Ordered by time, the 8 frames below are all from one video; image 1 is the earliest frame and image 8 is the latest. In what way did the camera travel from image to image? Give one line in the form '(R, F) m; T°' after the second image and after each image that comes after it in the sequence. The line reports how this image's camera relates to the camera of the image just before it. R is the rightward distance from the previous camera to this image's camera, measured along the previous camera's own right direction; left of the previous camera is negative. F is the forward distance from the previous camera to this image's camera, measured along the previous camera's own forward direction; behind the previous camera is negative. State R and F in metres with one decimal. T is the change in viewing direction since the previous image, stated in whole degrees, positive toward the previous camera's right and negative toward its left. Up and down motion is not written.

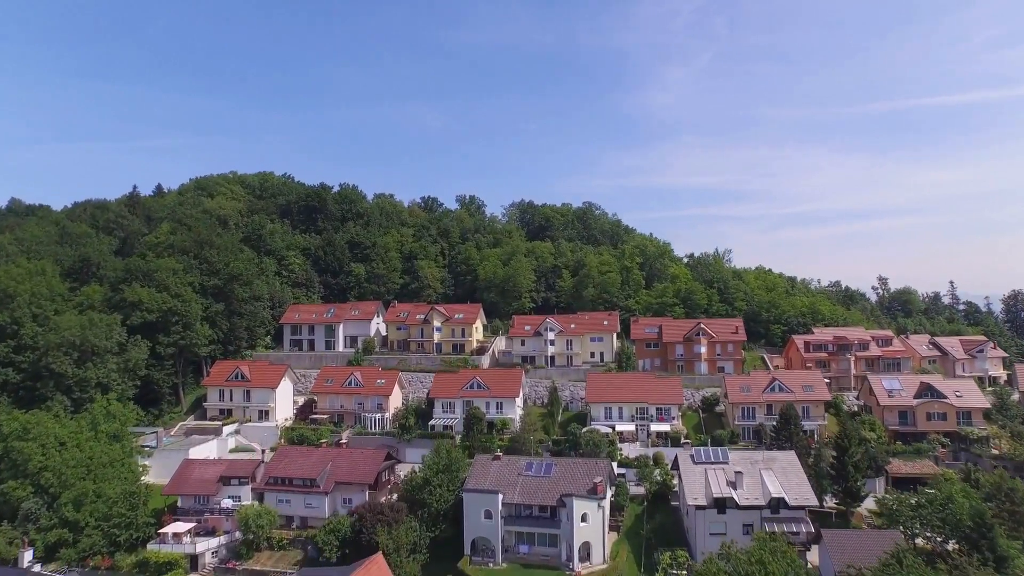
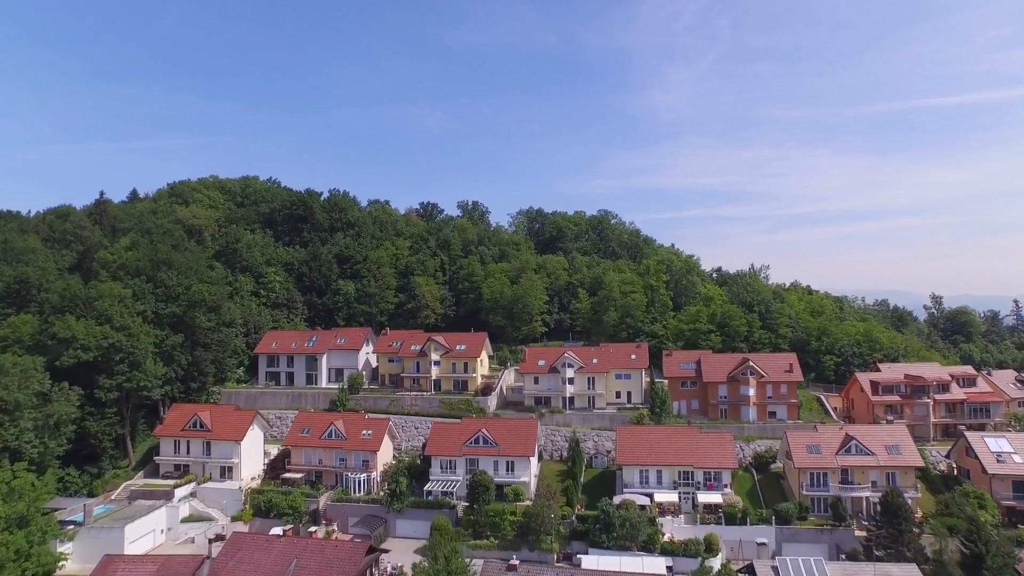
(-0.8, +8.2) m; 0°
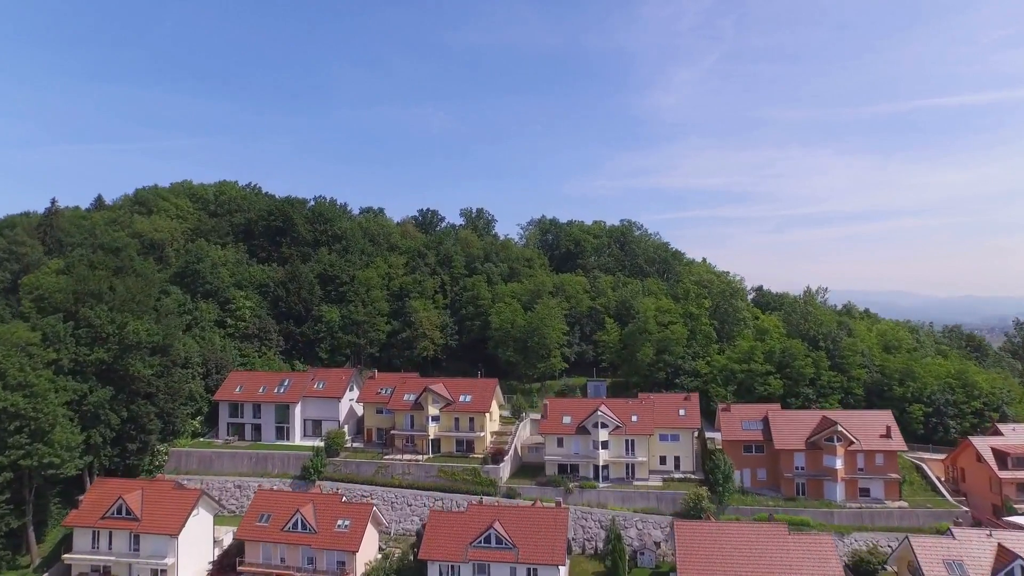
(-1.0, +9.6) m; 0°
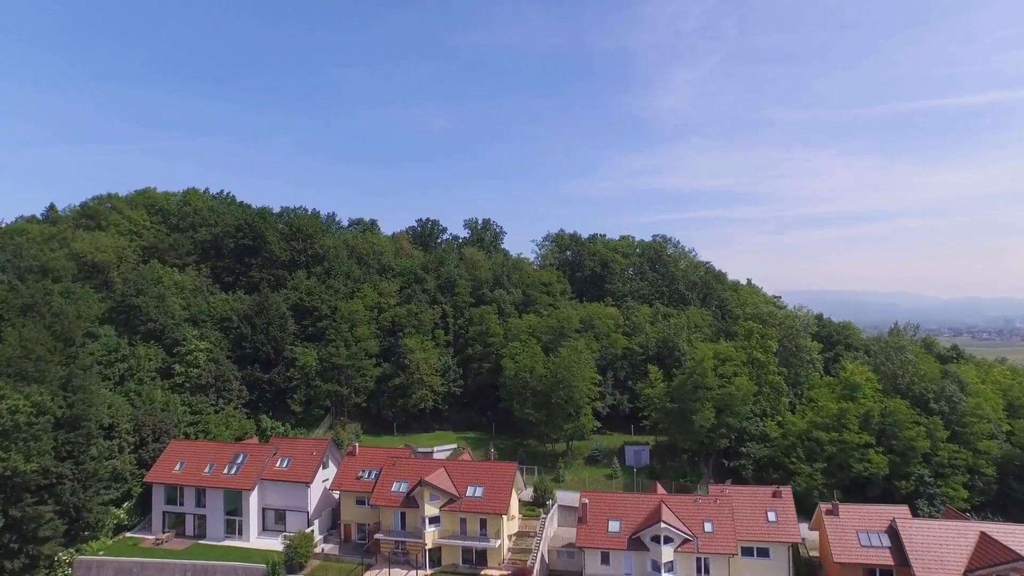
(-1.2, +10.3) m; 0°
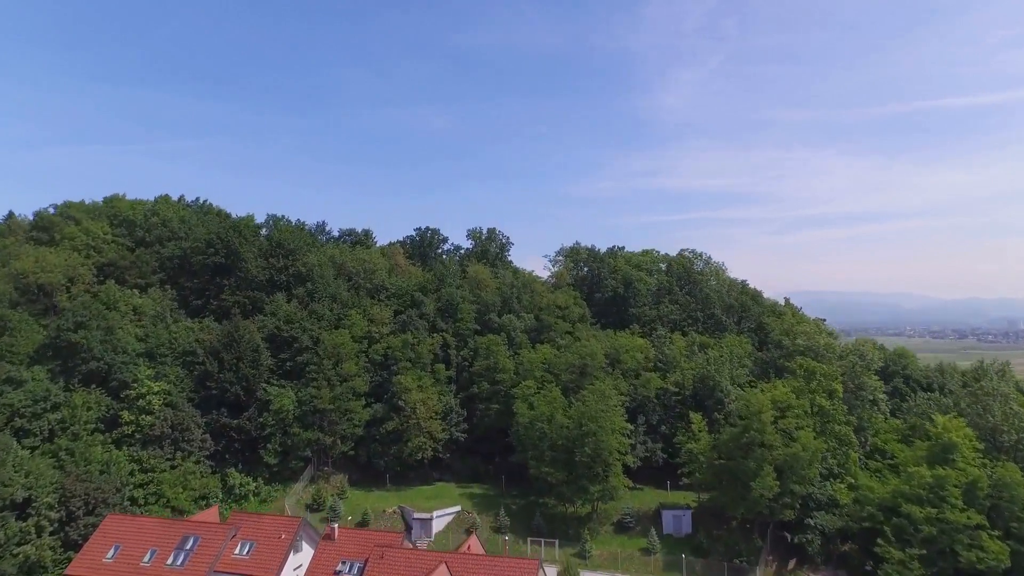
(-0.8, +6.8) m; 0°
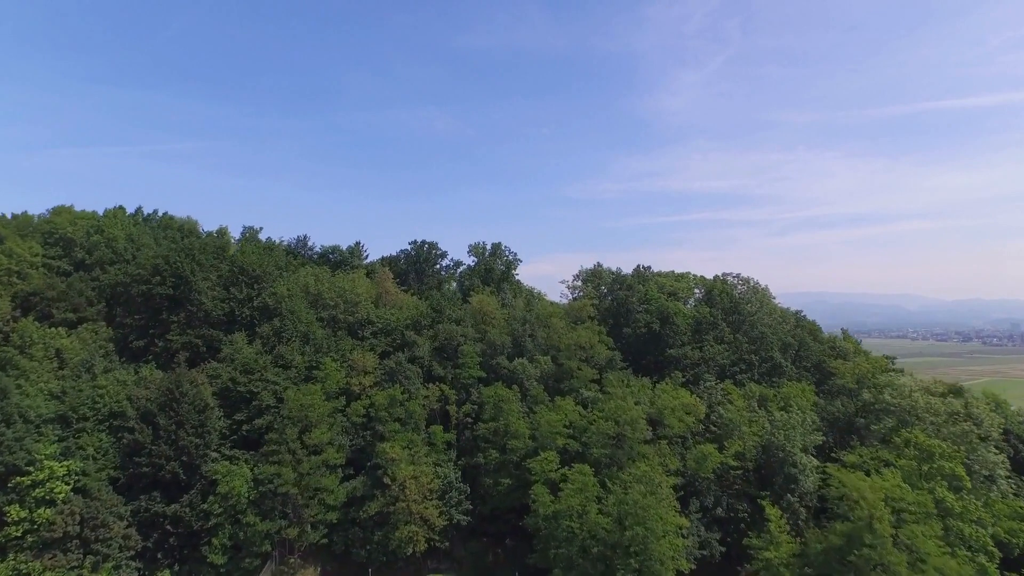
(-0.8, +8.3) m; 0°
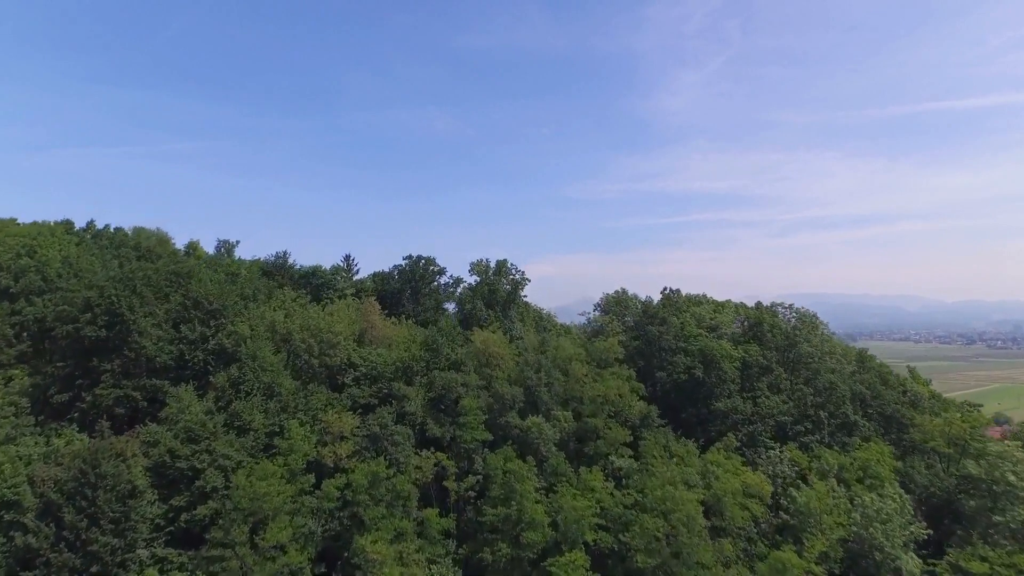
(-0.6, +7.0) m; 0°
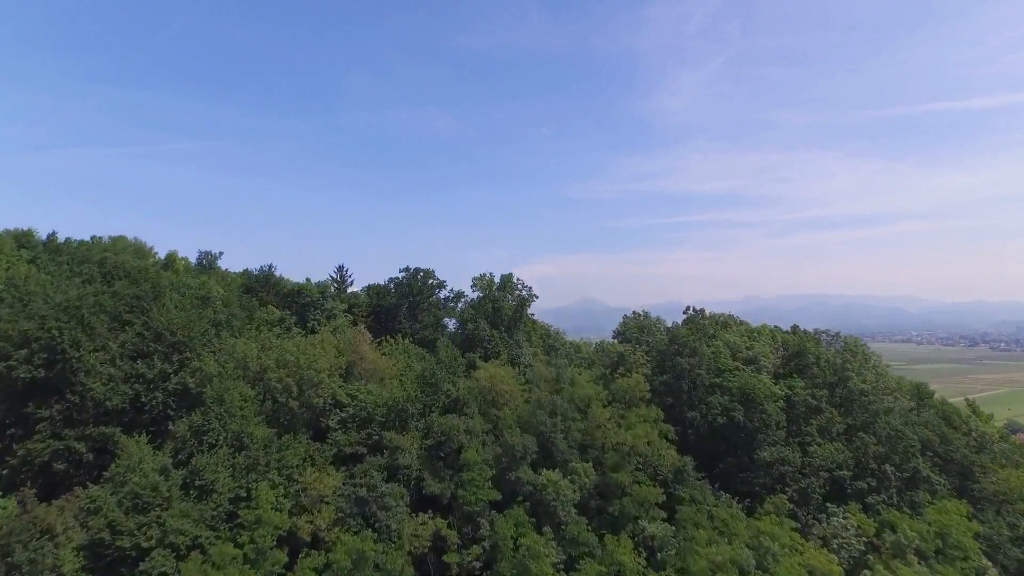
(-0.5, +4.5) m; 0°
